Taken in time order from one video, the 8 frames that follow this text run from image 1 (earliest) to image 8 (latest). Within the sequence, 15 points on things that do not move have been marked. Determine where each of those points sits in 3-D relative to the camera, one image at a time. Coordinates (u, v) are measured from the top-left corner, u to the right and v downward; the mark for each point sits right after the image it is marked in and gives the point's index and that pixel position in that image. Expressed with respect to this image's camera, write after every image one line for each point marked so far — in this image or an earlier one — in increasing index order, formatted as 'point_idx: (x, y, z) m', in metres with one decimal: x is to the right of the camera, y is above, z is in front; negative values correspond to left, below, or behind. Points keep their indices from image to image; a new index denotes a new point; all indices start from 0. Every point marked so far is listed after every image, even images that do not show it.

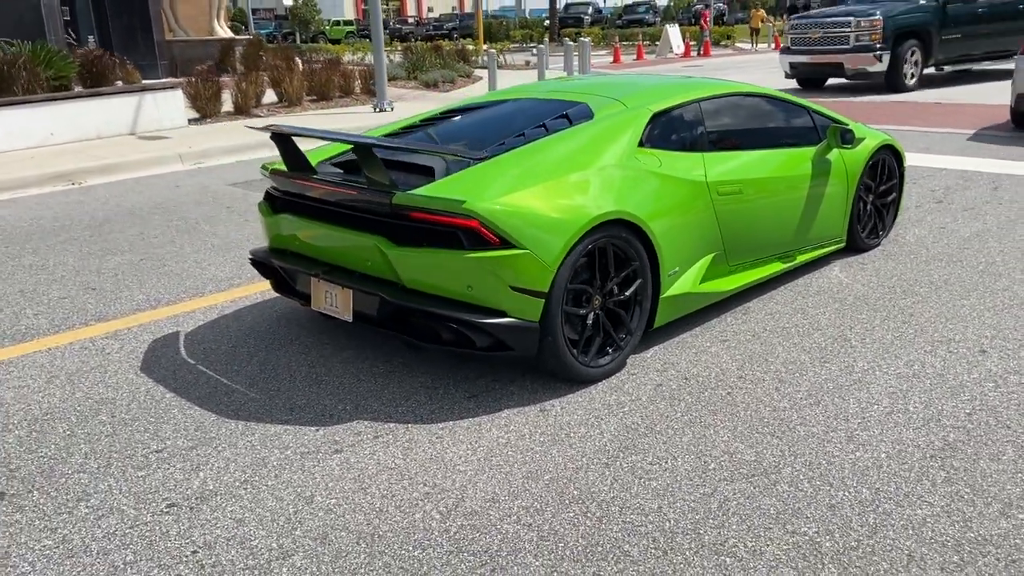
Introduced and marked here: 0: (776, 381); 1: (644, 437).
0: (+1.2, -0.4, +3.8) m
1: (+0.5, -0.6, +3.3) m
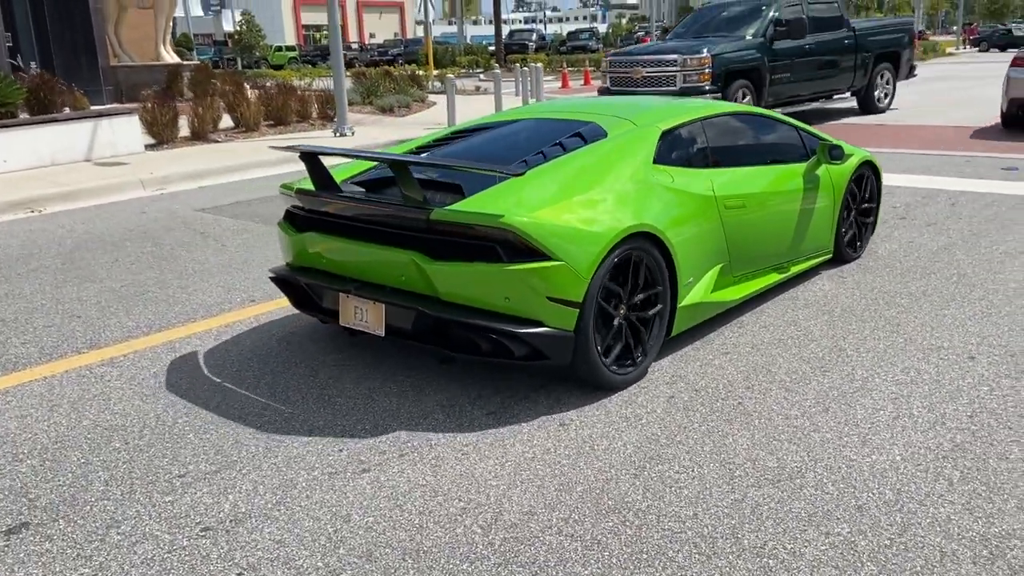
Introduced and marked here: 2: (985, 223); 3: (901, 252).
0: (+1.3, -0.5, +3.8) m
1: (+0.6, -0.7, +3.4) m
2: (+3.8, +0.5, +6.7) m
3: (+2.9, +0.3, +6.0) m
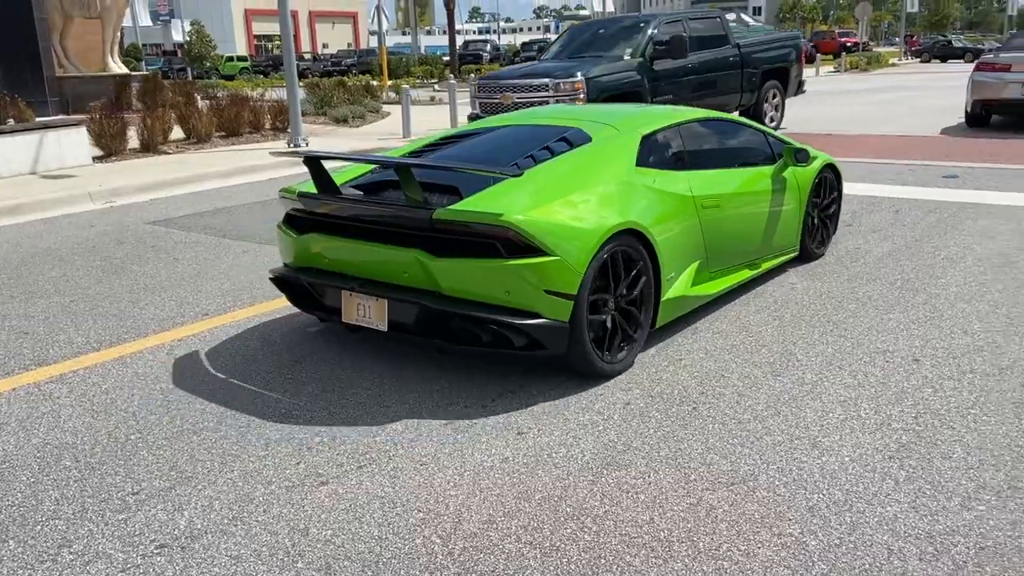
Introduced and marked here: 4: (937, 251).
0: (+1.1, -0.5, +3.9) m
1: (+0.5, -0.7, +3.4) m
2: (+3.5, +0.5, +6.9) m
3: (+2.5, +0.2, +6.2) m
4: (+3.2, +0.3, +6.2) m
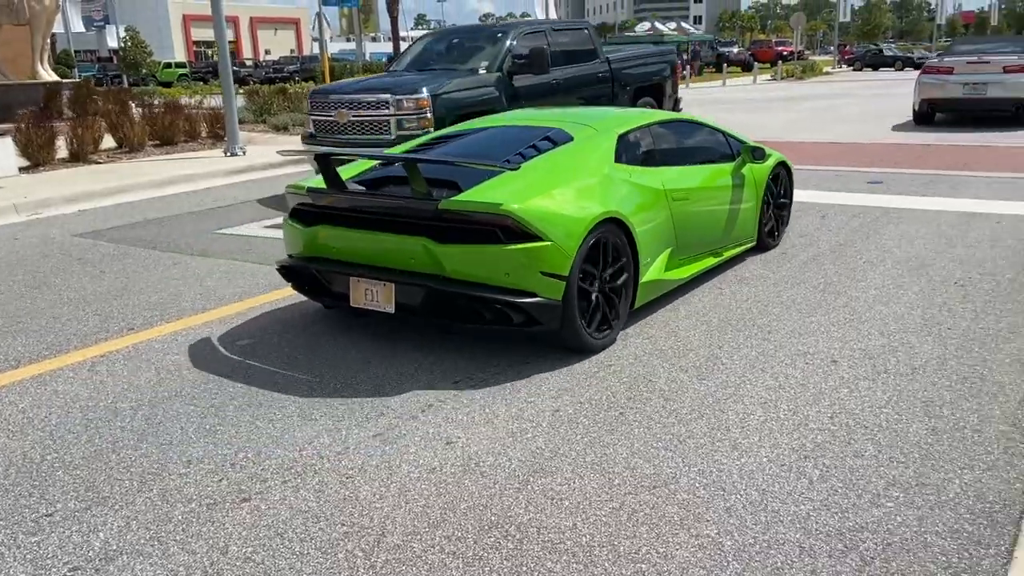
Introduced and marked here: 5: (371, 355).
0: (+0.7, -0.5, +4.0) m
1: (+0.2, -0.7, +3.4) m
2: (+2.9, +0.5, +7.1) m
3: (+2.0, +0.2, +6.3) m
4: (+2.7, +0.3, +6.4) m
5: (-0.8, -0.4, +4.6) m
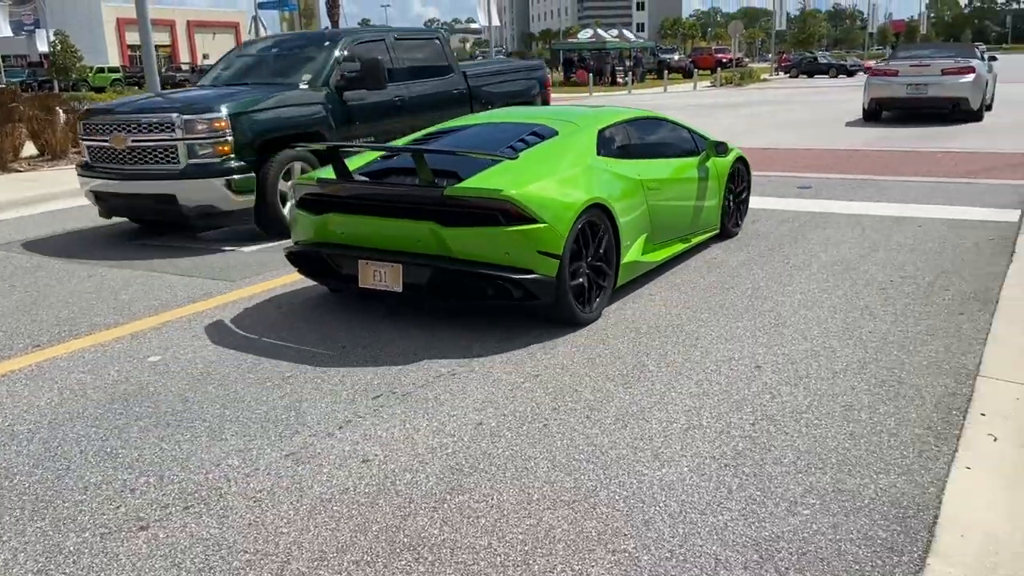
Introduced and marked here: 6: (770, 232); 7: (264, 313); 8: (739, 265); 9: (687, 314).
0: (+0.4, -0.6, +3.9) m
1: (-0.2, -0.8, +3.3) m
2: (+2.3, +0.4, +7.2) m
3: (+1.5, +0.2, +6.4) m
4: (+2.2, +0.2, +6.5) m
5: (-1.2, -0.4, +4.5) m
6: (+2.3, +0.5, +7.4) m
7: (-1.7, -0.2, +5.5) m
8: (+1.8, +0.2, +6.4) m
9: (+1.1, -0.2, +5.3) m
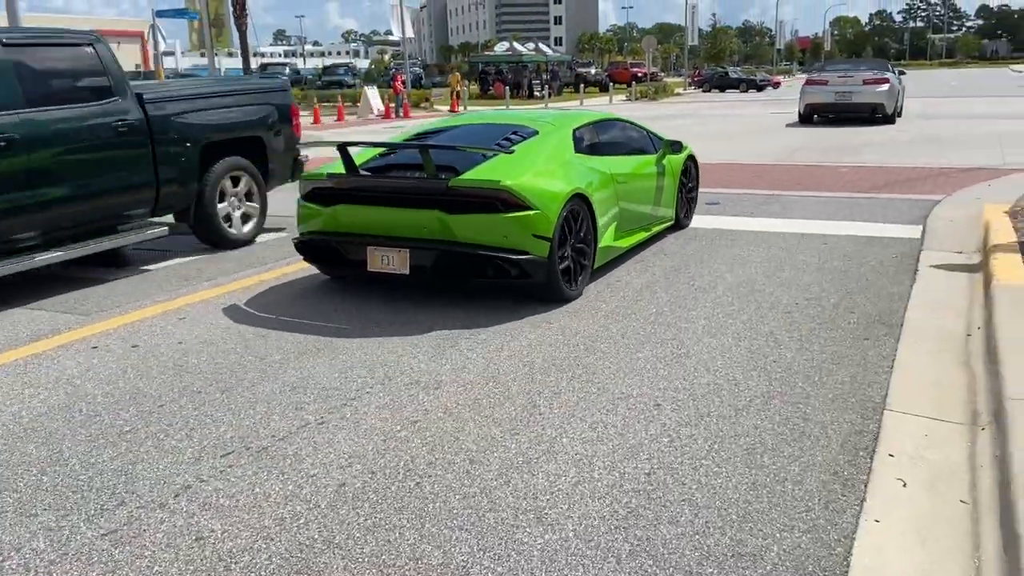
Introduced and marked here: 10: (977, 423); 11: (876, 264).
0: (-0.2, -0.8, +3.5) m
1: (-0.7, -0.9, +2.9) m
2: (+1.5, +0.3, +6.9) m
3: (+0.7, 0.0, +6.0) m
4: (+1.4, +0.1, +6.2) m
5: (-1.8, -0.6, +3.9) m
6: (+1.4, +0.3, +7.2) m
7: (-2.4, -0.4, +4.9) m
8: (+1.0, 0.0, +6.1) m
9: (+0.4, -0.3, +4.9) m
10: (+2.1, -0.6, +3.7) m
11: (+2.9, +0.2, +6.4) m
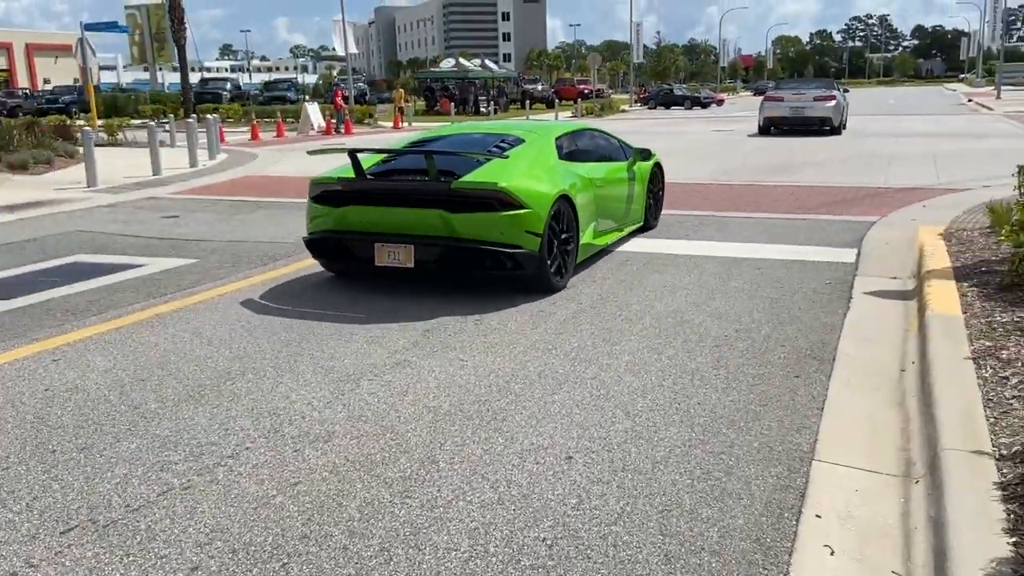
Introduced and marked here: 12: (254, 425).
0: (-0.6, -0.9, +3.1) m
1: (-1.1, -1.1, +2.4) m
2: (+0.8, 0.0, +6.6) m
3: (+0.1, -0.2, +5.7) m
4: (+0.8, -0.2, +5.9) m
5: (-2.3, -0.8, +3.4) m
6: (+0.8, +0.1, +6.8) m
7: (-2.9, -0.6, +4.4) m
8: (+0.4, -0.2, +5.7) m
9: (-0.1, -0.5, +4.5) m
10: (+1.7, -0.8, +3.4) m
11: (+2.2, 0.0, +6.2) m
12: (-1.3, -0.7, +4.0) m
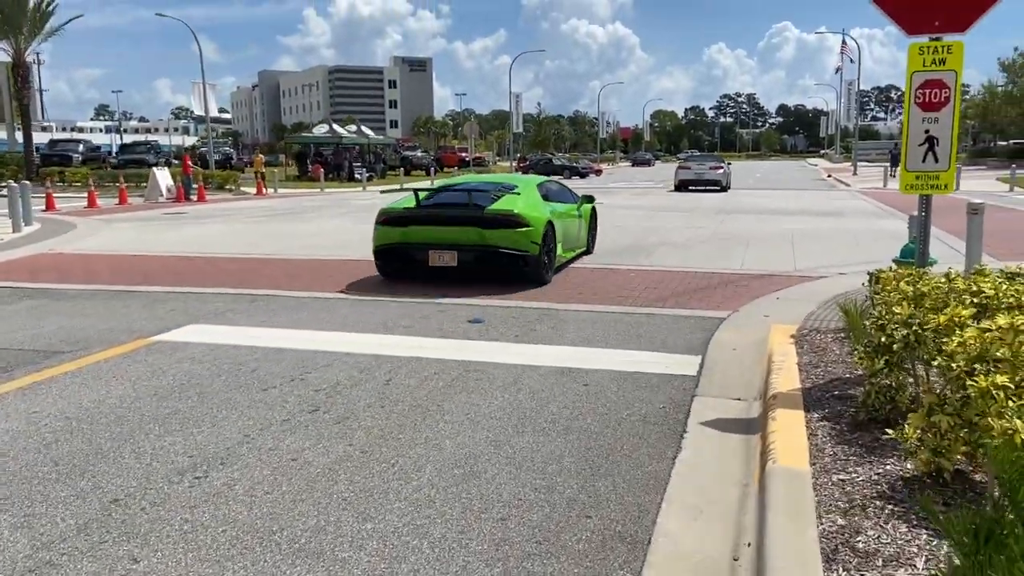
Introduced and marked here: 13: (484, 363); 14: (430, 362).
0: (-1.6, -1.5, +1.5) m
1: (-2.0, -1.6, +0.8) m
2: (-0.7, -0.8, +5.3) m
3: (-1.2, -1.0, +4.2) m
4: (-0.6, -0.9, +4.5) m
5: (-3.3, -1.4, +1.6) m
6: (-0.7, -0.8, +5.5) m
7: (-4.1, -1.3, +2.5) m
8: (-1.0, -1.0, +4.3) m
9: (-1.3, -1.2, +3.1) m
10: (+0.6, -1.4, +2.2) m
11: (+0.8, -0.8, +5.0) m
12: (-2.4, -1.3, +2.4) m
13: (-0.2, -0.6, +6.4) m
14: (-0.6, -0.6, +6.4) m
